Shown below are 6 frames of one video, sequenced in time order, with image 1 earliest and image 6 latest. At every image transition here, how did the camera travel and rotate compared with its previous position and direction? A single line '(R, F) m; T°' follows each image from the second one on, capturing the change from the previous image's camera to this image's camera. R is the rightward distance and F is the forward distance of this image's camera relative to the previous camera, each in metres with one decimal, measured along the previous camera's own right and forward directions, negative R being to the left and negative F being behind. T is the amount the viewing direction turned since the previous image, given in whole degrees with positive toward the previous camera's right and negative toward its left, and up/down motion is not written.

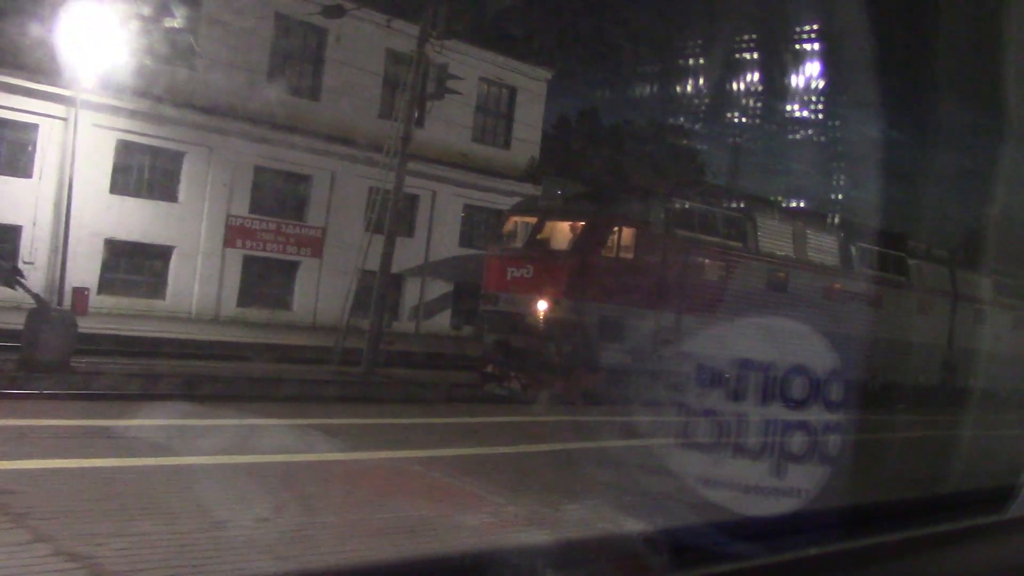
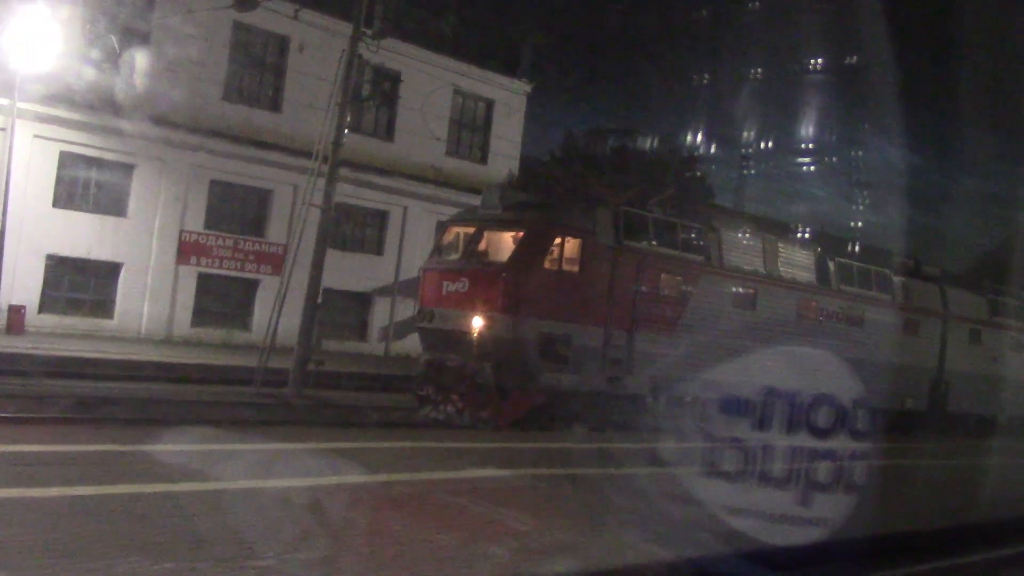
(-0.9, +1.0) m; +4°
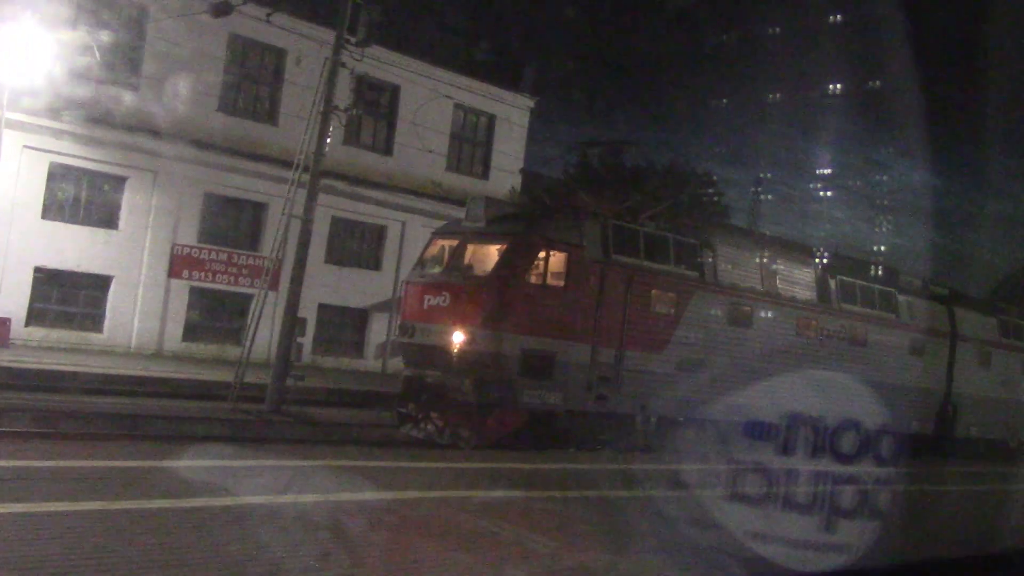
(-0.4, +0.4) m; +1°
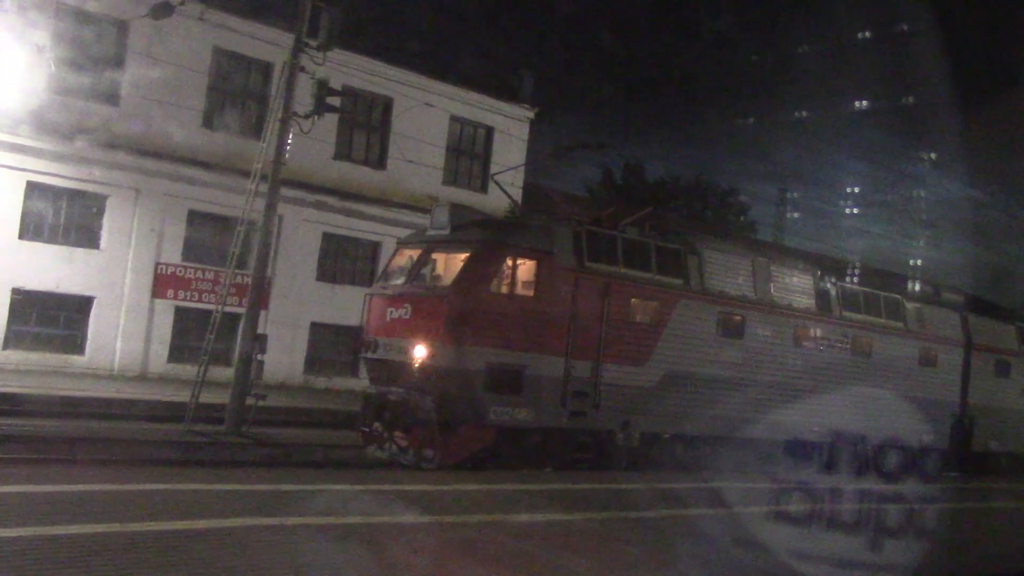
(+0.1, +0.7) m; 0°
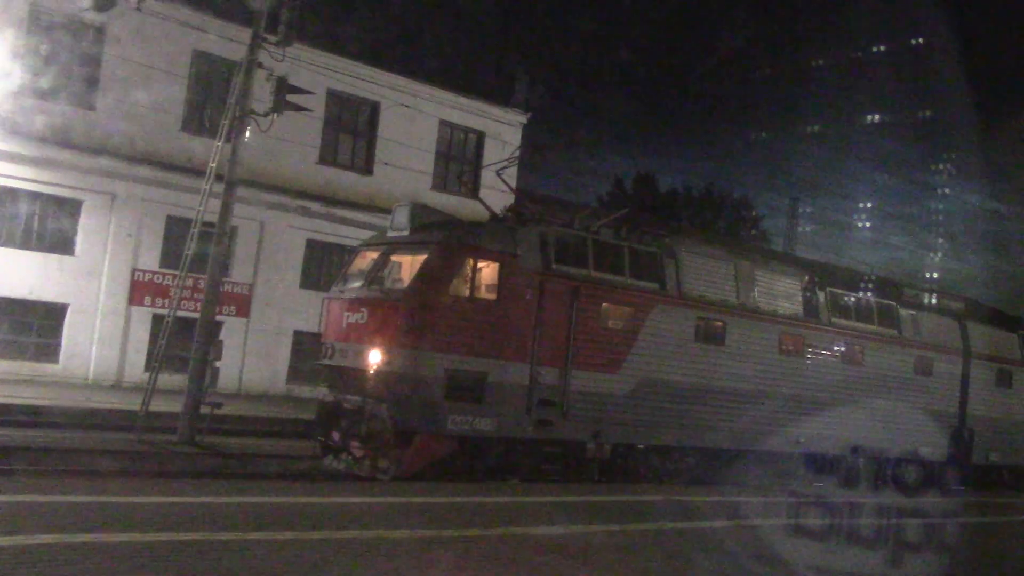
(+0.7, +0.6) m; -1°
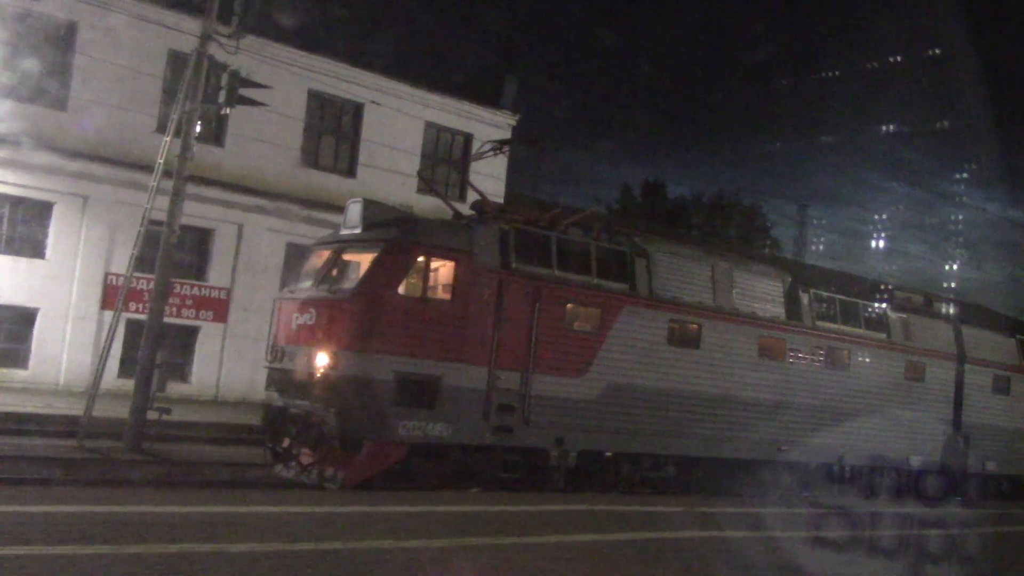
(+0.7, +0.6) m; -1°
